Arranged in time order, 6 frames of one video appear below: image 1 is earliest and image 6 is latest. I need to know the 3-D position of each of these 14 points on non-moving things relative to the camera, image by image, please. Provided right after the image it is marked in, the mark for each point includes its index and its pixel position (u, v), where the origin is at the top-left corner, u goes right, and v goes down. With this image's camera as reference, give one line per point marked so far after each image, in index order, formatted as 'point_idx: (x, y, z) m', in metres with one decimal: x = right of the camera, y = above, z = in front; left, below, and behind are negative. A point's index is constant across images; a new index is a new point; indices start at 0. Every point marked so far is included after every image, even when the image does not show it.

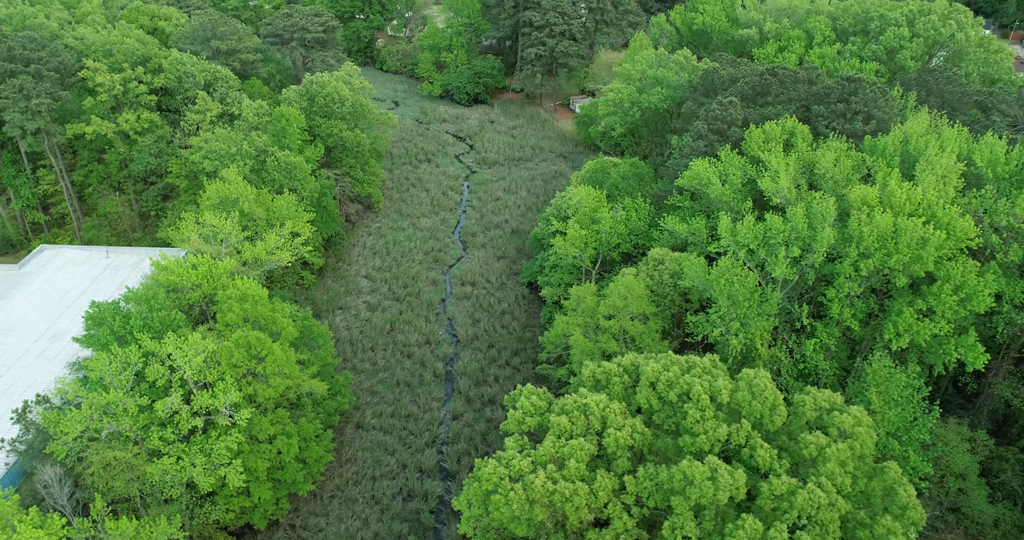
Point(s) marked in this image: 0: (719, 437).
0: (+4.0, -3.3, +14.5) m
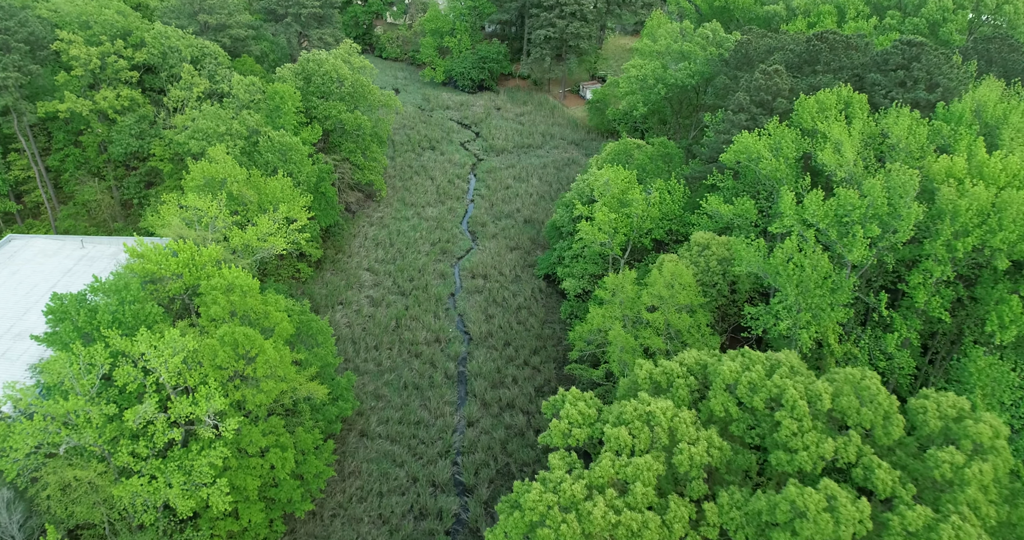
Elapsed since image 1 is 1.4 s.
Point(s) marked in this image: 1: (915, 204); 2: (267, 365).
0: (+4.8, -2.9, +11.5) m
1: (+9.4, +1.5, +17.4) m
2: (-5.9, -2.3, +17.9) m
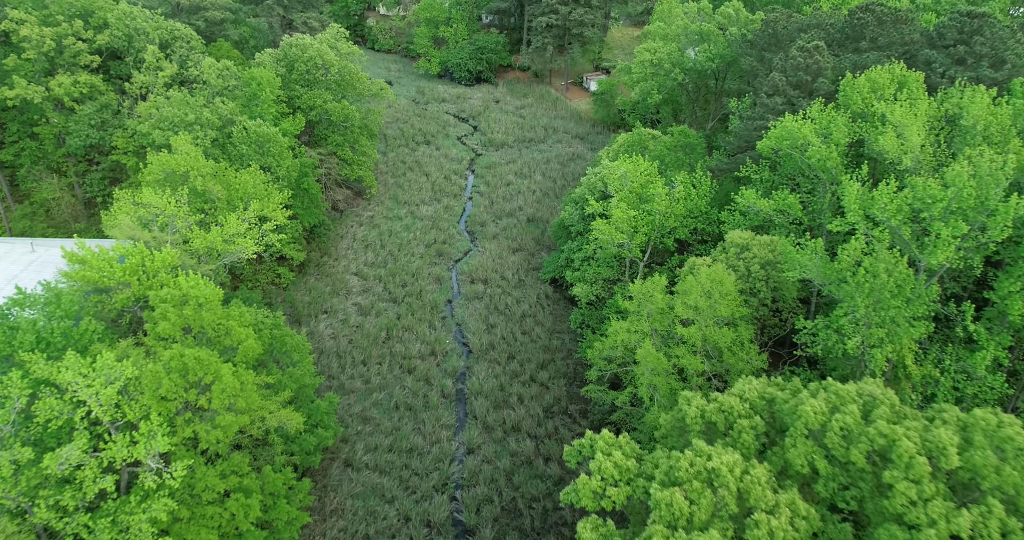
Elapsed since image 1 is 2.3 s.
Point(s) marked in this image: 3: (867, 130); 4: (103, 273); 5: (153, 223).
0: (+5.1, -3.0, +8.5) m
1: (+9.6, +1.4, +14.3) m
2: (-5.7, -2.5, +14.8) m
3: (+9.3, +3.7, +19.5) m
4: (-9.2, -0.1, +16.7) m
5: (-9.6, +1.2, +19.8) m
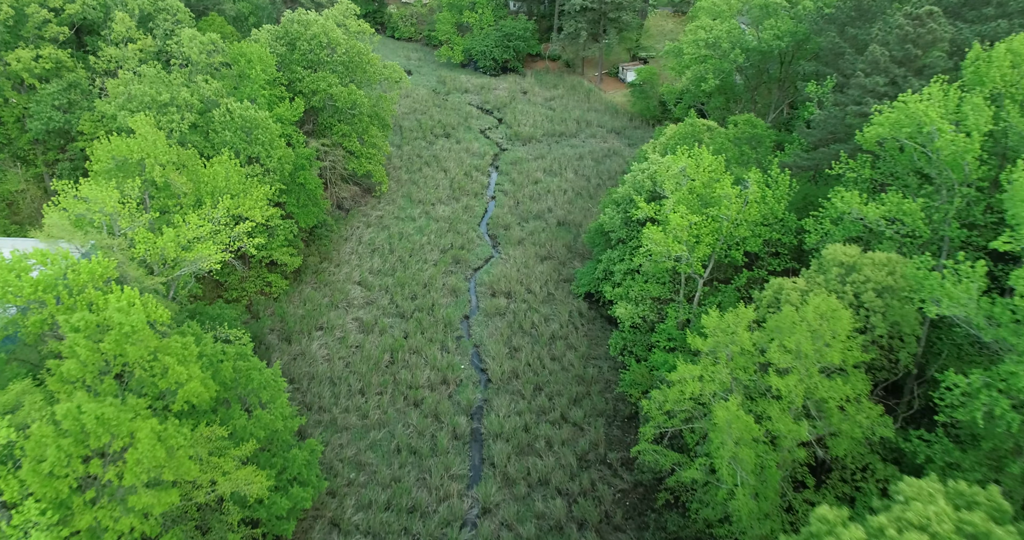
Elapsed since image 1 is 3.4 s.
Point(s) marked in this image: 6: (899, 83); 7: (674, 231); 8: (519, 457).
0: (+5.3, -3.5, +4.0) m
1: (+10.1, +0.9, +9.7) m
2: (-5.3, -2.8, +10.6) m
3: (+10.0, +3.1, +14.9) m
4: (-8.7, -0.3, +12.7) m
5: (-8.9, +1.0, +15.7) m
6: (+9.2, +4.4, +17.6) m
7: (+3.8, +0.9, +17.6) m
8: (+0.2, -4.8, +19.2) m
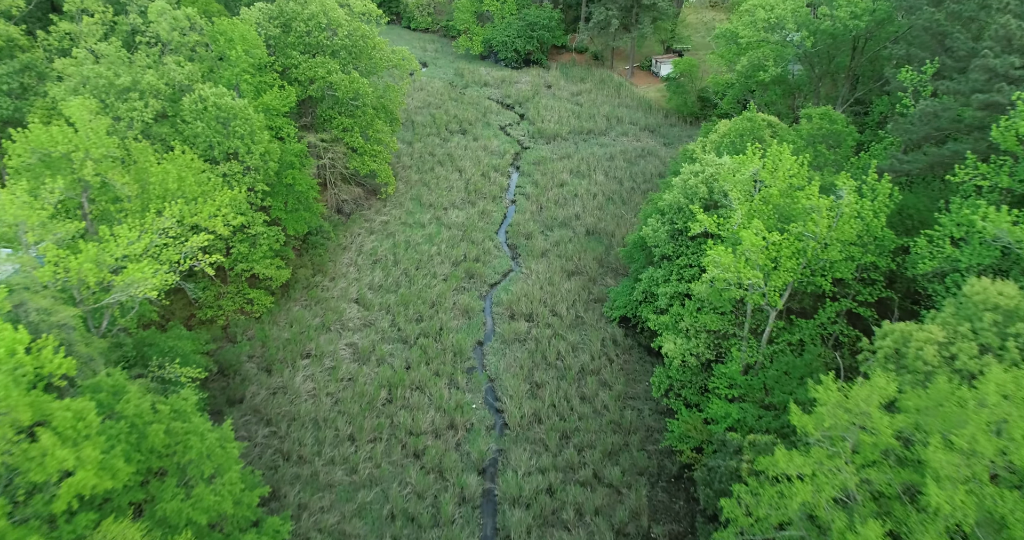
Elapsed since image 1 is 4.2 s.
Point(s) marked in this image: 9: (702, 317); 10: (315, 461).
0: (+5.4, -4.1, 0.0) m
1: (+10.3, +0.2, +5.6) m
2: (-5.0, -3.2, +6.9) m
3: (+10.4, +2.4, +10.8) m
4: (-8.3, -0.7, +9.1) m
5: (-8.5, +0.6, +12.2) m
6: (+9.7, +3.8, +13.6) m
7: (+4.3, +0.3, +13.6) m
8: (+0.6, -5.4, +15.3) m
9: (+4.2, -1.1, +16.4) m
10: (-4.5, -4.3, +16.8) m
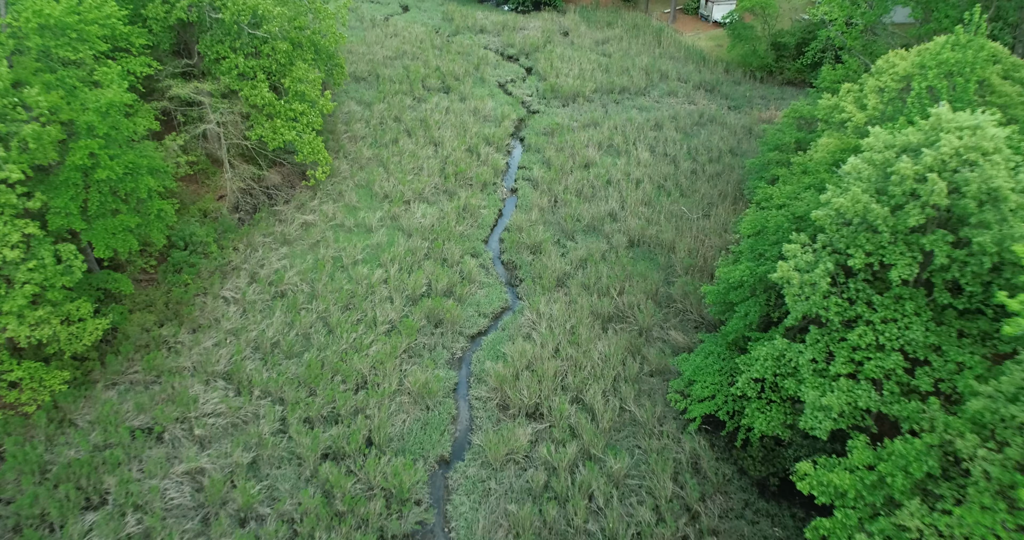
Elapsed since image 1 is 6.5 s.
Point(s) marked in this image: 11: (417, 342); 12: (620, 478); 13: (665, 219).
0: (+4.9, -5.7, -10.0) m
1: (+10.0, -1.3, -4.6) m
2: (-5.4, -4.6, -3.0) m
3: (+10.2, +1.1, +0.5) m
4: (-8.6, -2.0, -0.9) m
5: (-8.7, -0.6, +2.2) m
6: (+9.5, +2.5, +3.2) m
7: (+4.0, -0.9, +3.5) m
8: (+0.4, -6.5, +5.4) m
9: (+4.0, -2.2, +6.3) m
10: (-4.7, -5.3, +6.9) m
11: (-1.8, -1.3, +14.0) m
12: (+1.6, -3.0, +10.9) m
13: (+3.7, +1.2, +17.5) m
